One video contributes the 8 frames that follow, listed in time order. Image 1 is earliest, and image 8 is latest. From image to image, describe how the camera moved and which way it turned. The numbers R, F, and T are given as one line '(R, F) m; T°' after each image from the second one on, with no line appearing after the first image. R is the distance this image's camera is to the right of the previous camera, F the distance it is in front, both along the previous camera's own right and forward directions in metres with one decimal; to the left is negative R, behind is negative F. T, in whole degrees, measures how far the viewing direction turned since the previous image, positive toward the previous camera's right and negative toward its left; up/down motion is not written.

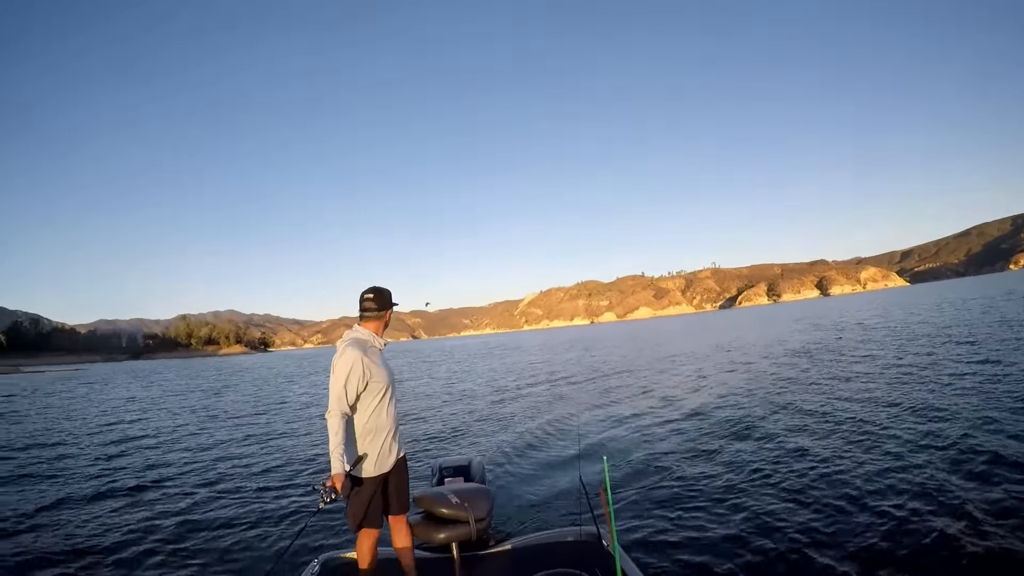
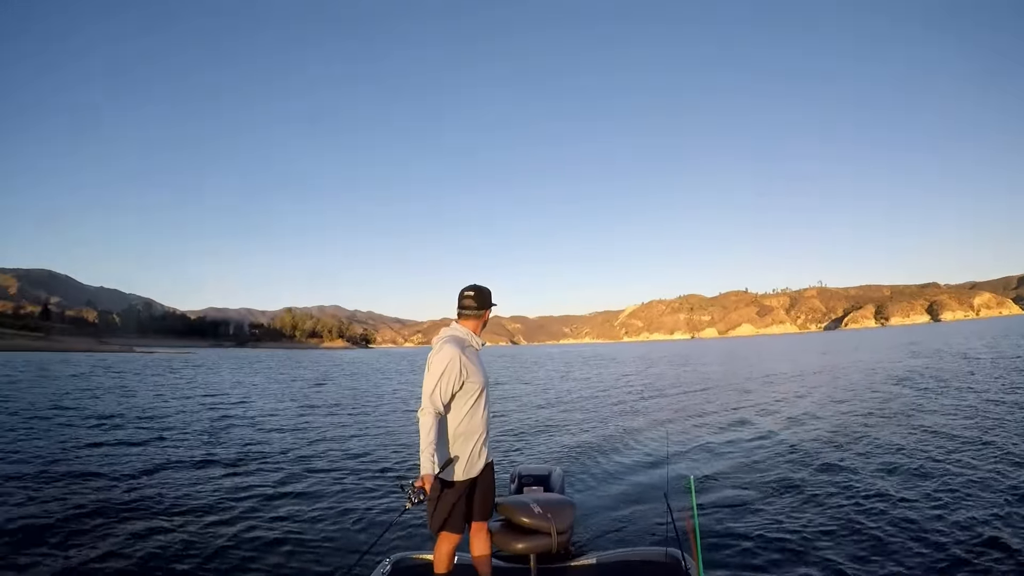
(+0.6, 0.0) m; -10°
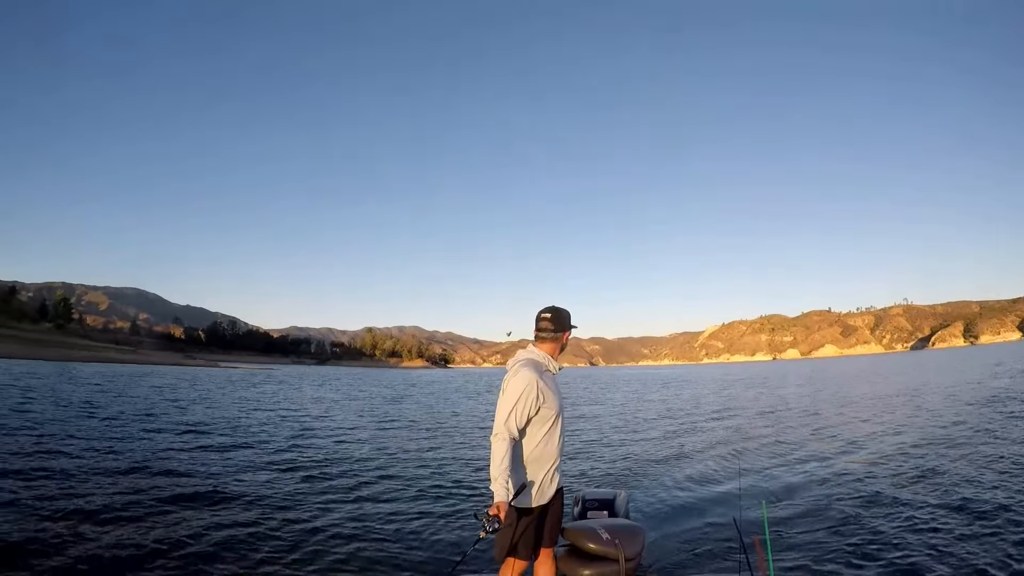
(+0.6, -0.2) m; -7°
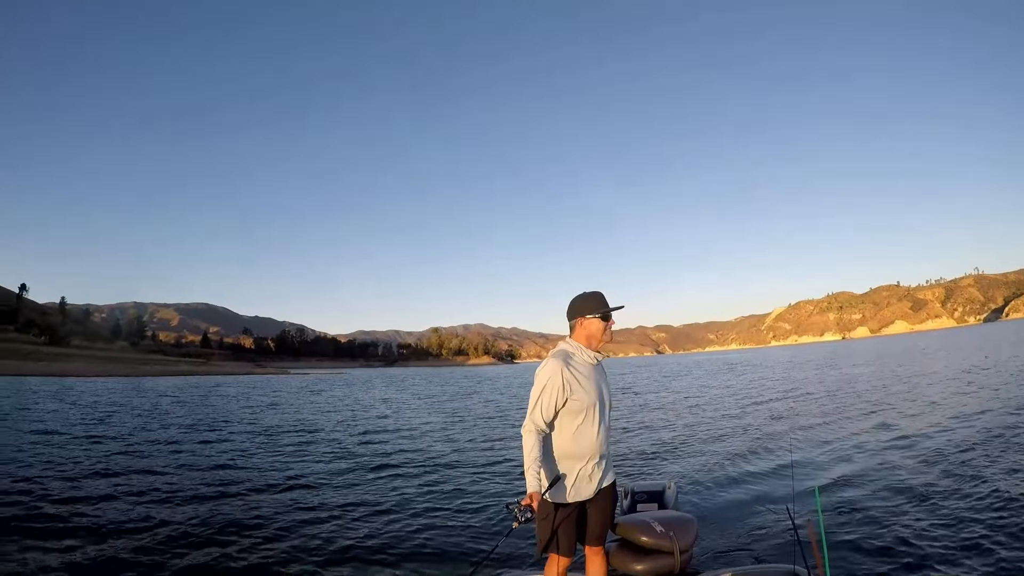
(+0.5, -0.1) m; -5°
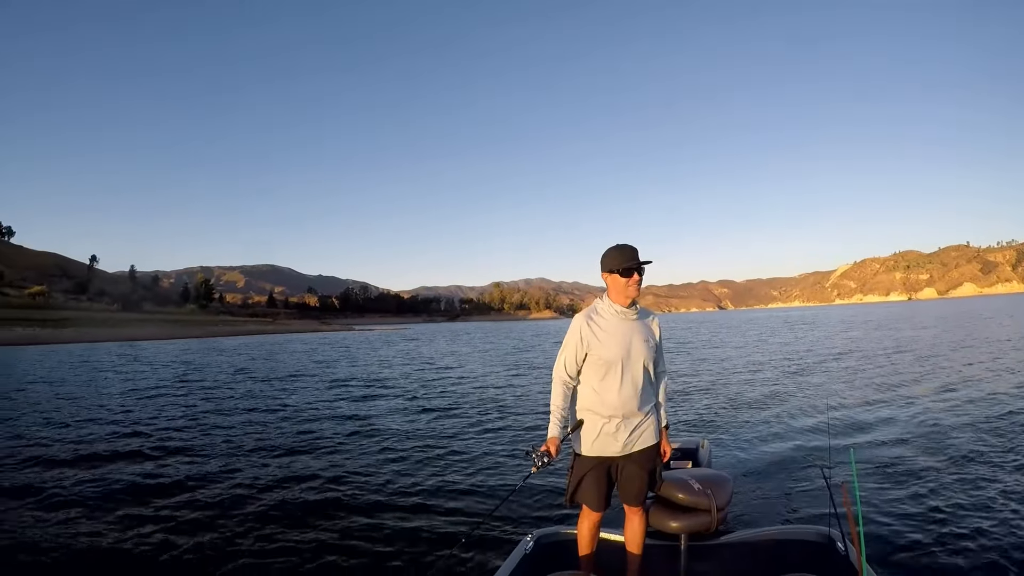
(+0.2, -0.5) m; -5°
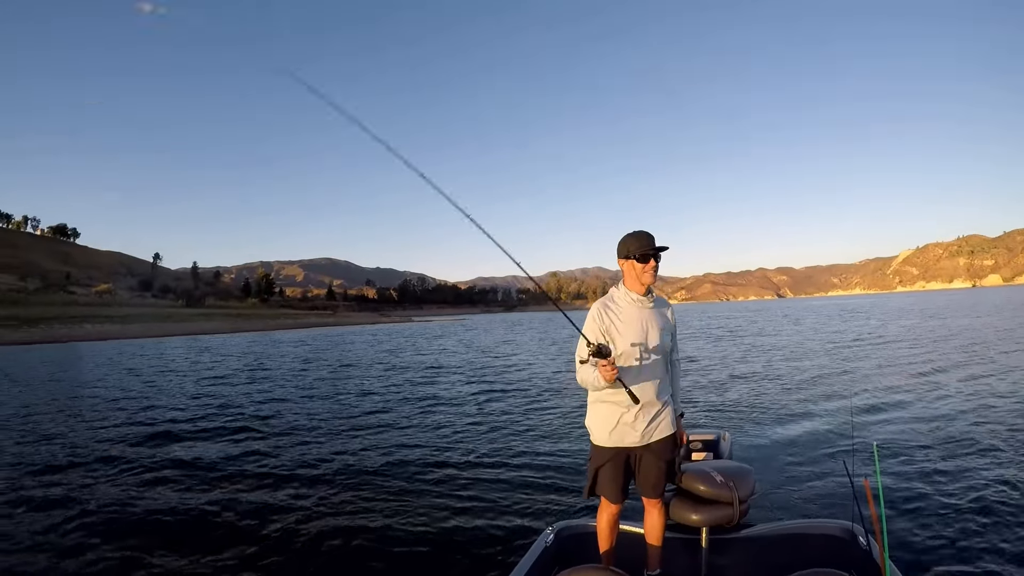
(+0.5, -0.2) m; -4°
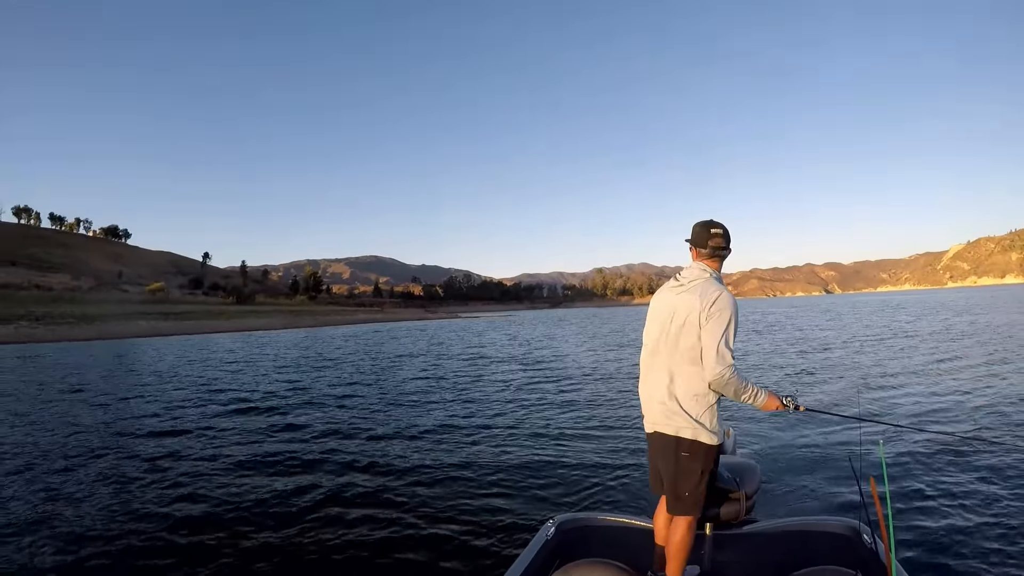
(+0.6, -0.1) m; -3°
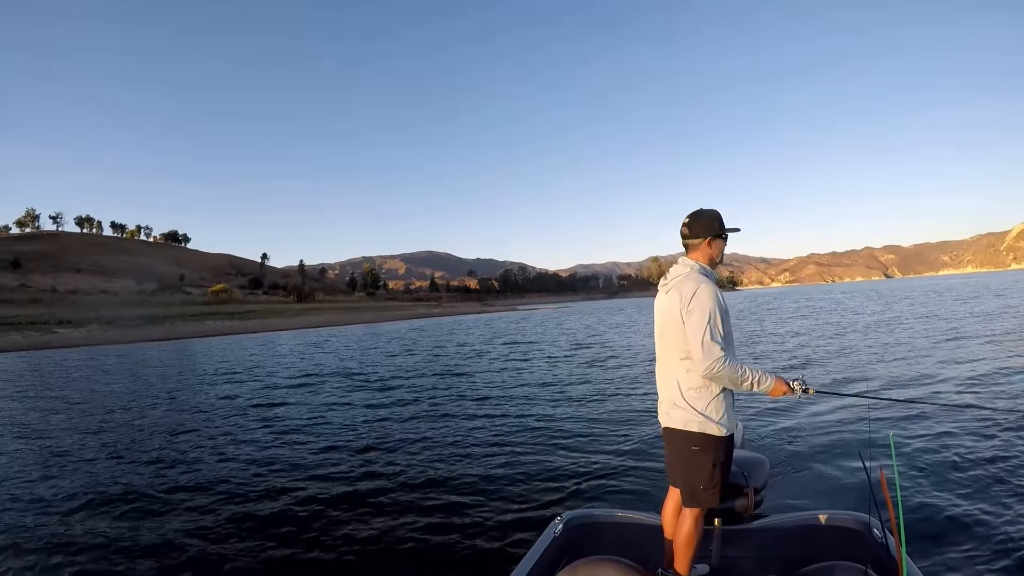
(+0.7, -0.1) m; -4°
